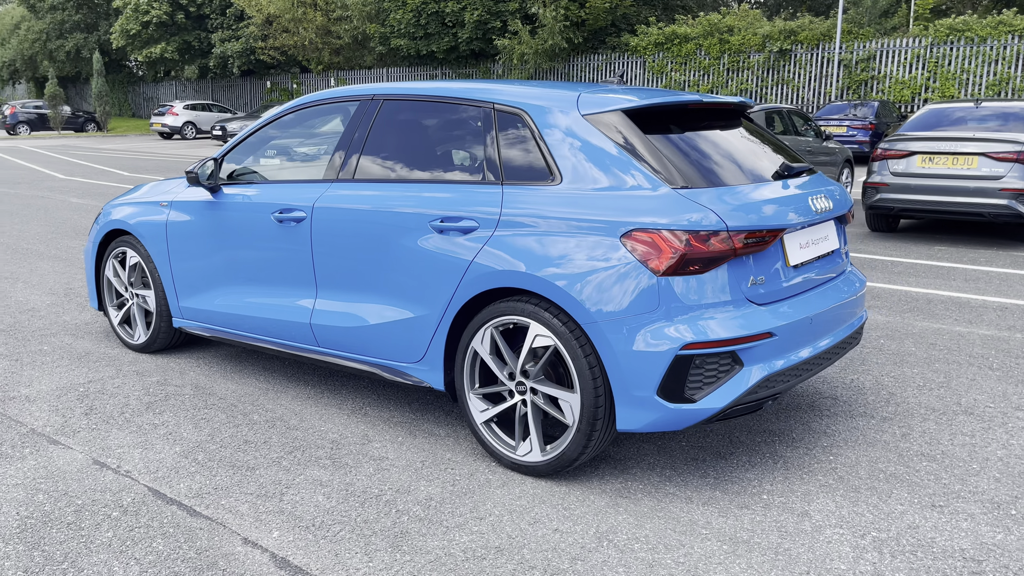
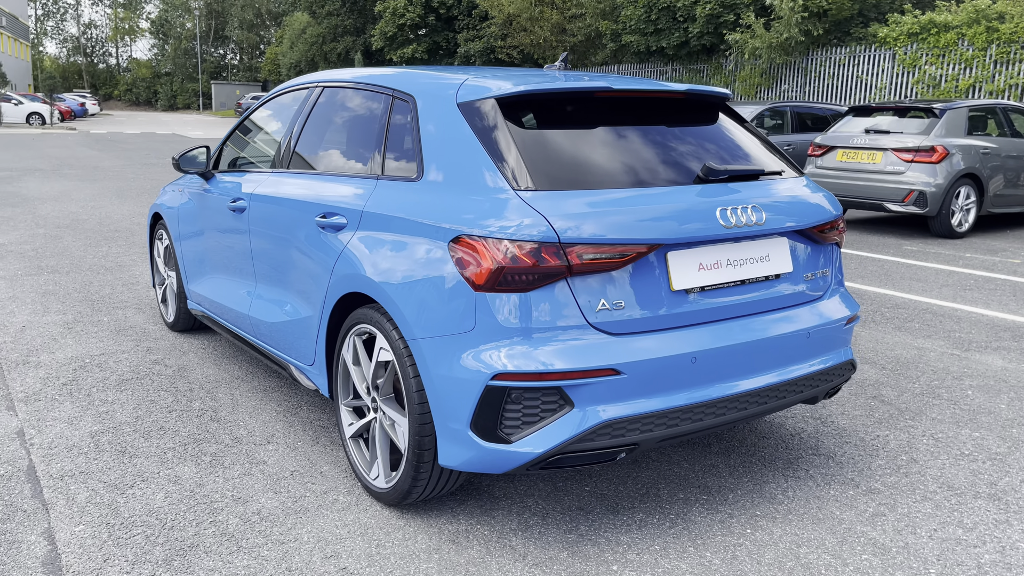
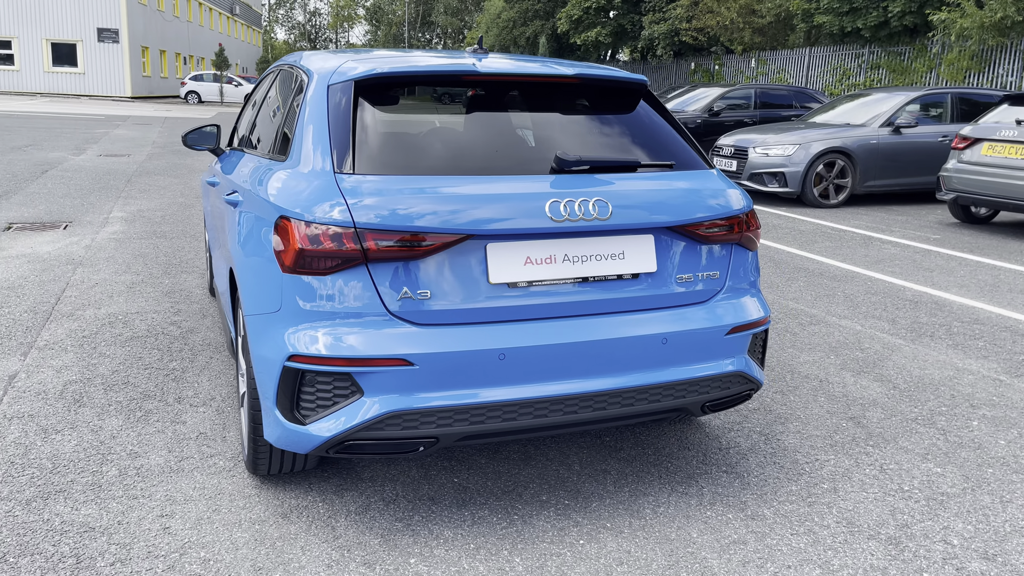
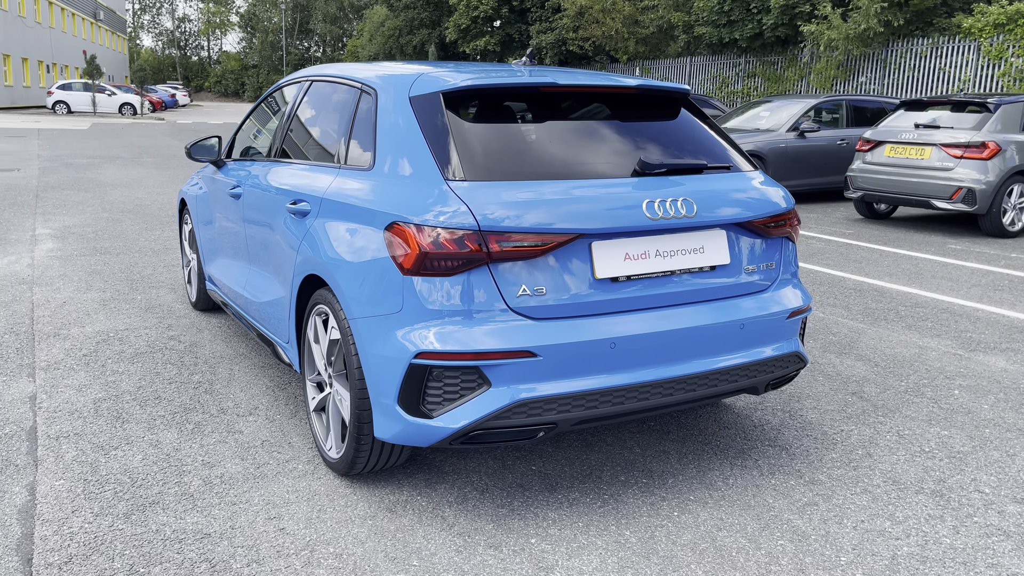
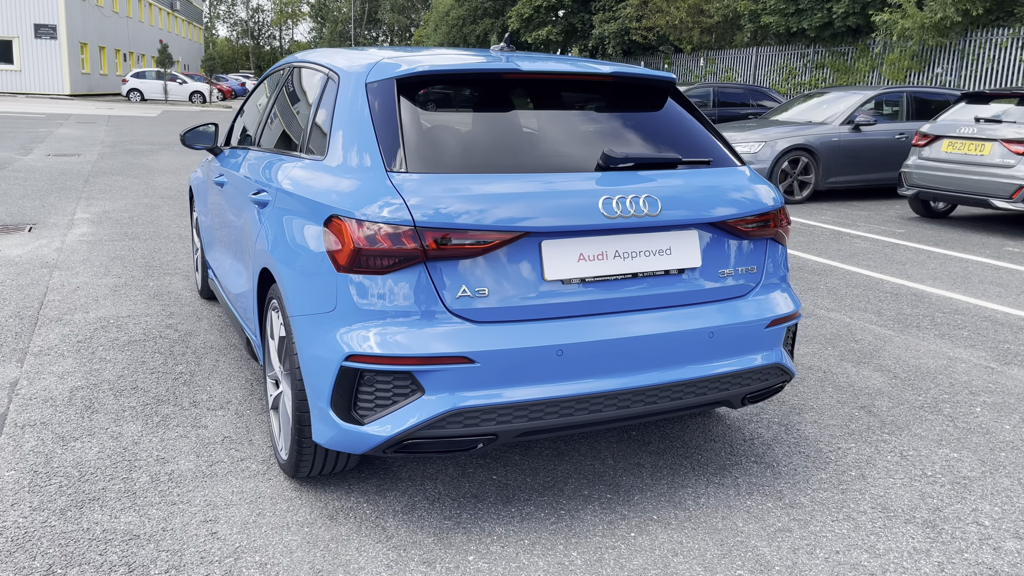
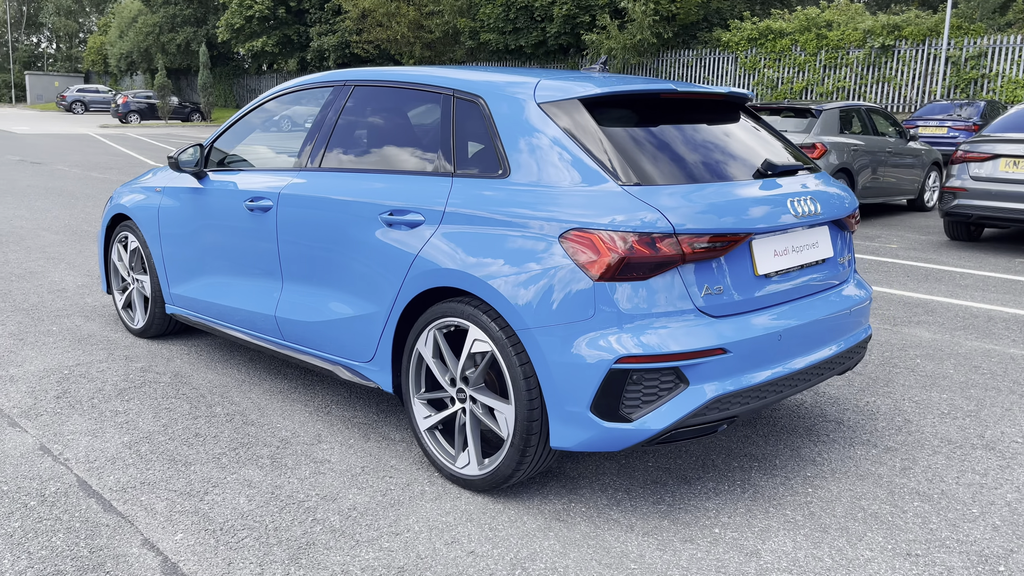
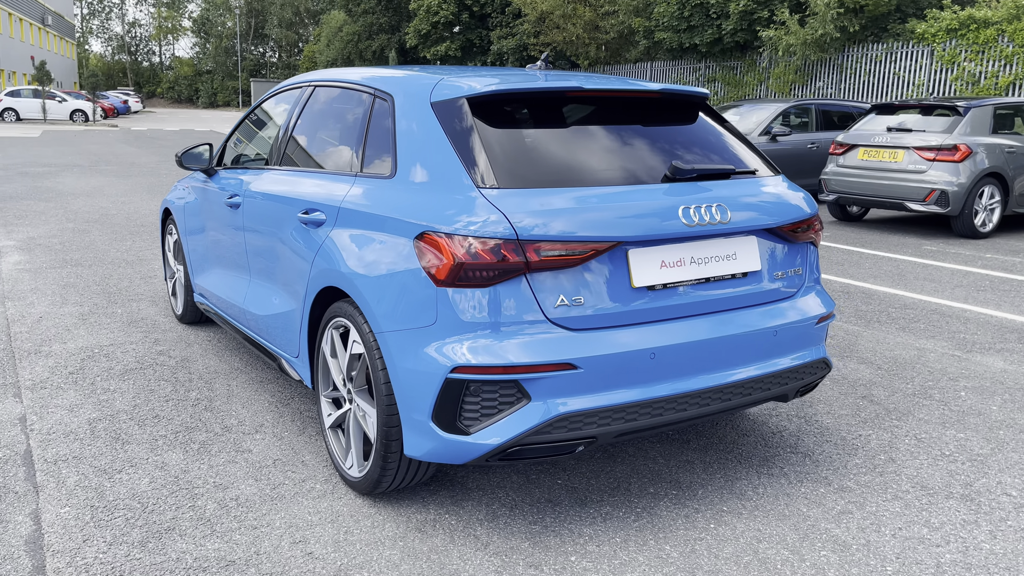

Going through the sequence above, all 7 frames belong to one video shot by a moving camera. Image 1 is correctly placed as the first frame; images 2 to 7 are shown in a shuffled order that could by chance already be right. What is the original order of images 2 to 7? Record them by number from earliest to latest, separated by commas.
6, 2, 7, 4, 5, 3
